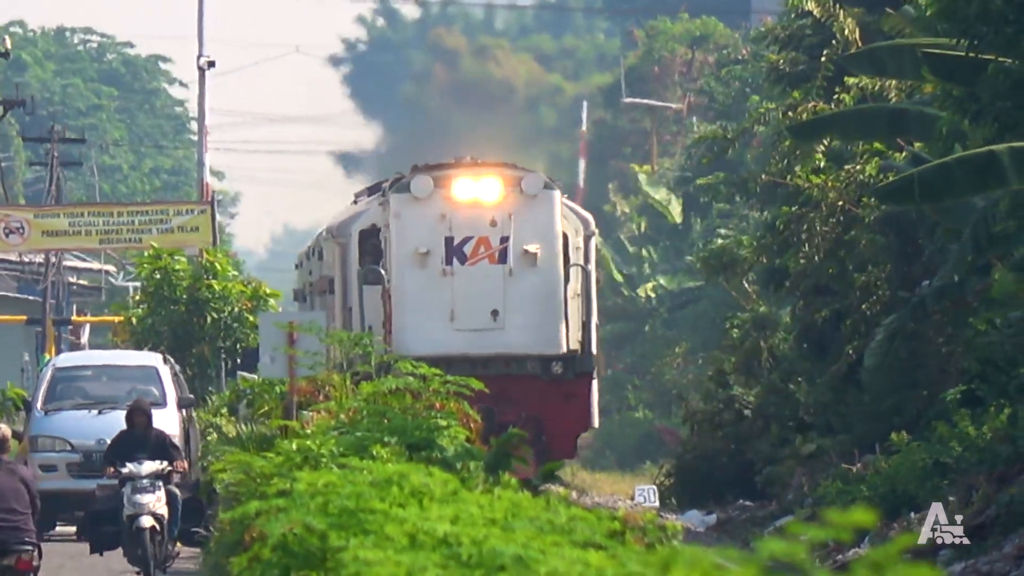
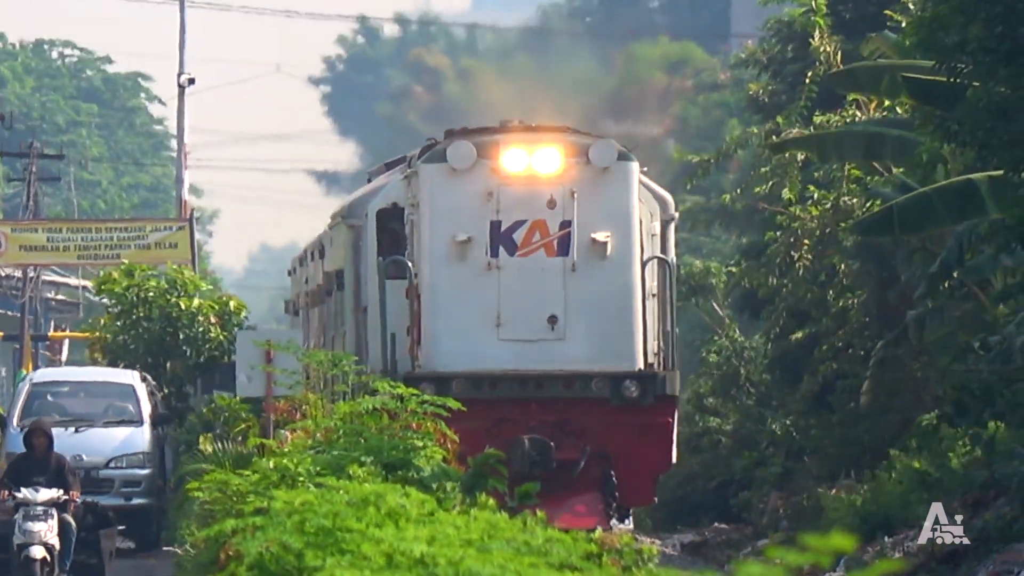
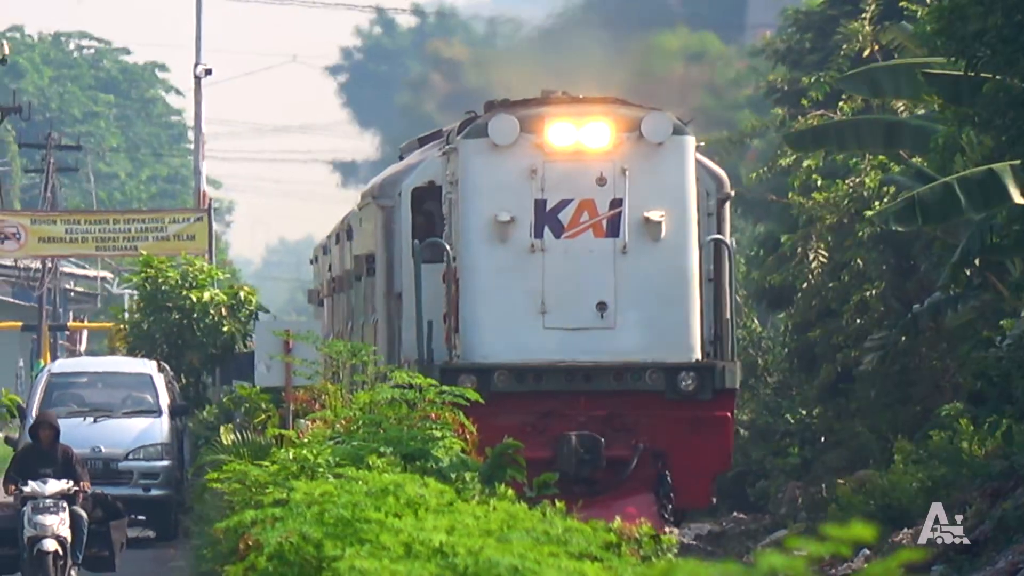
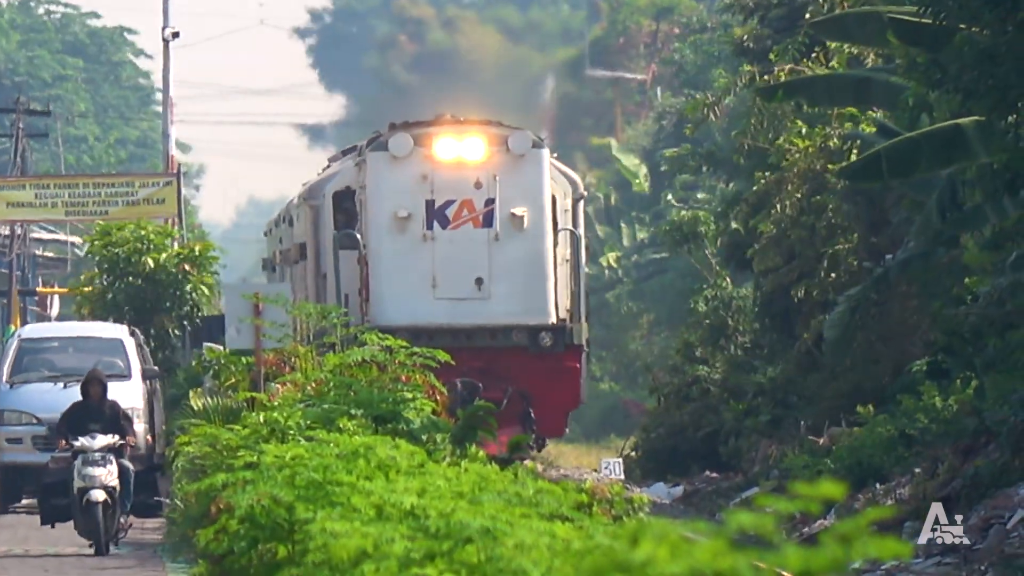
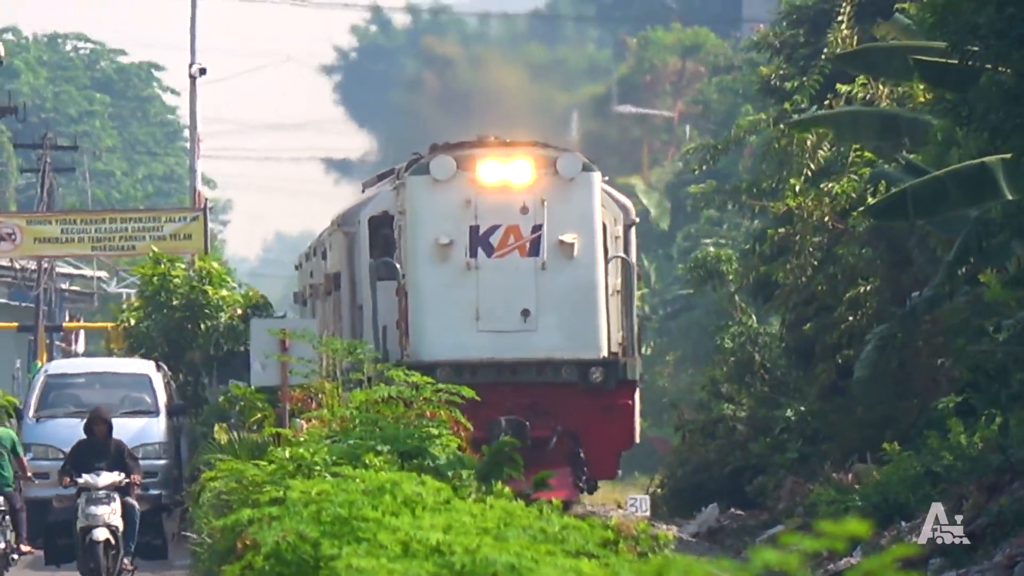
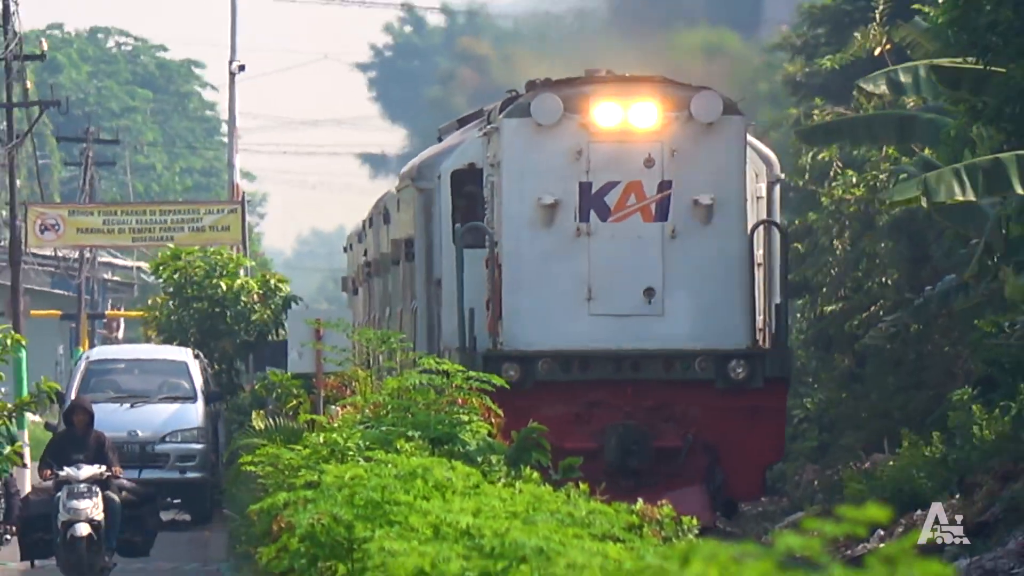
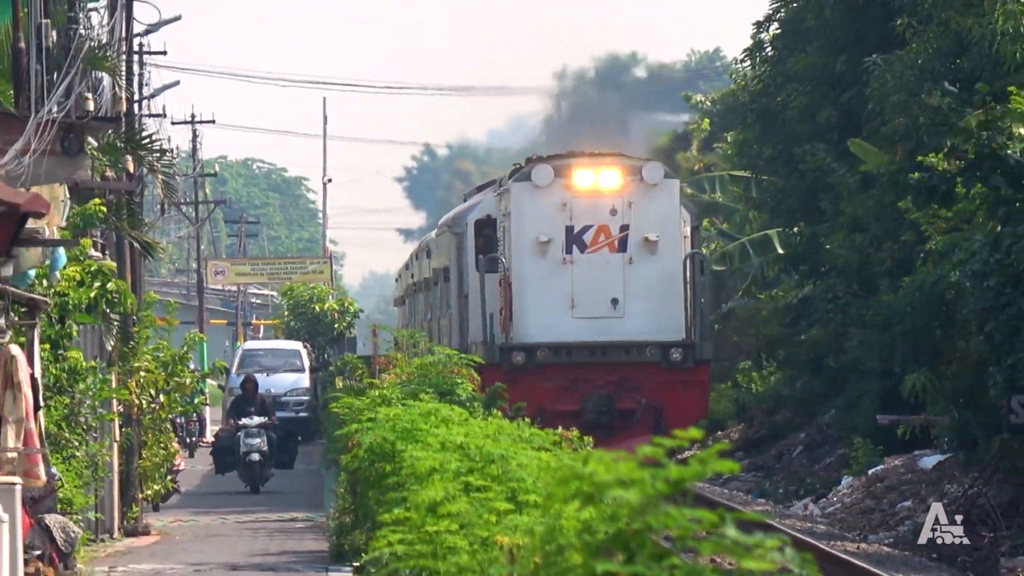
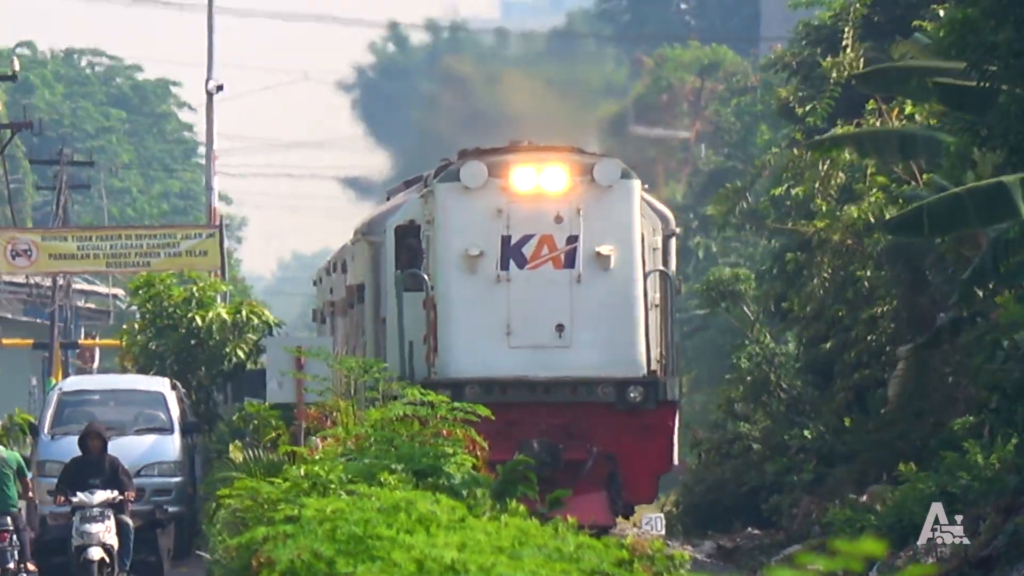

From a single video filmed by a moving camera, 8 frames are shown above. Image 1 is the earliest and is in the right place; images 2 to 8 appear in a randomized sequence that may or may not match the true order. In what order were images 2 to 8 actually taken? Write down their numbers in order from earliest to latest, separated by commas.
4, 5, 8, 2, 3, 6, 7
